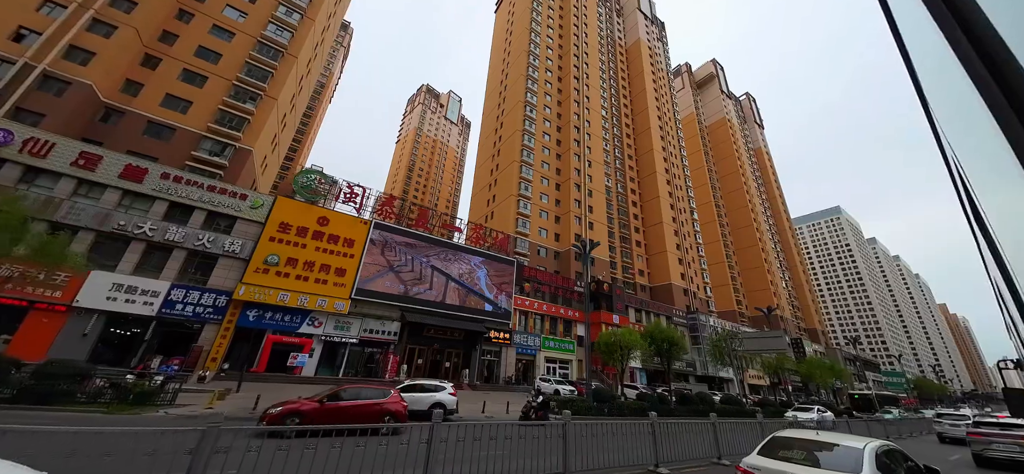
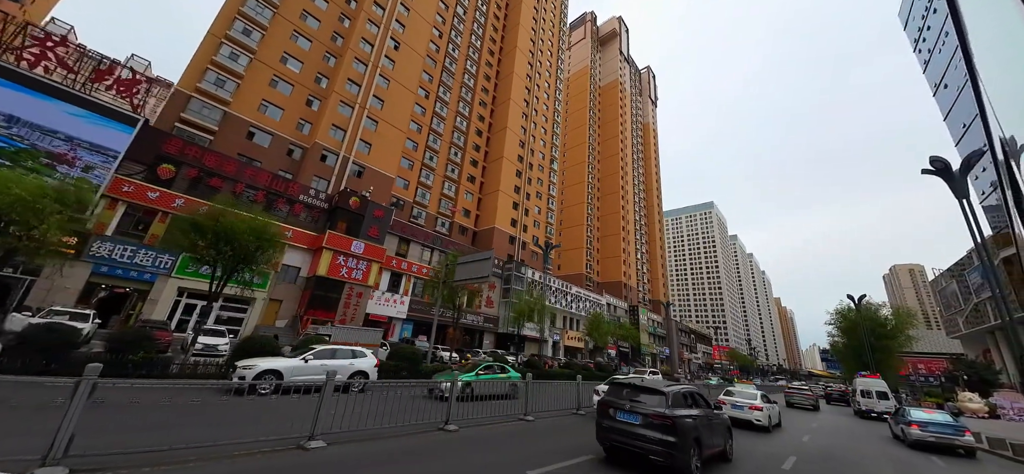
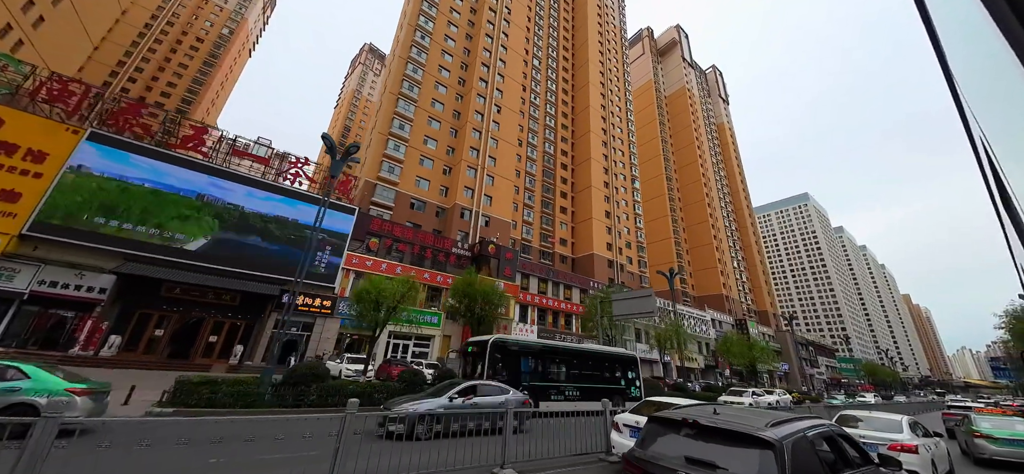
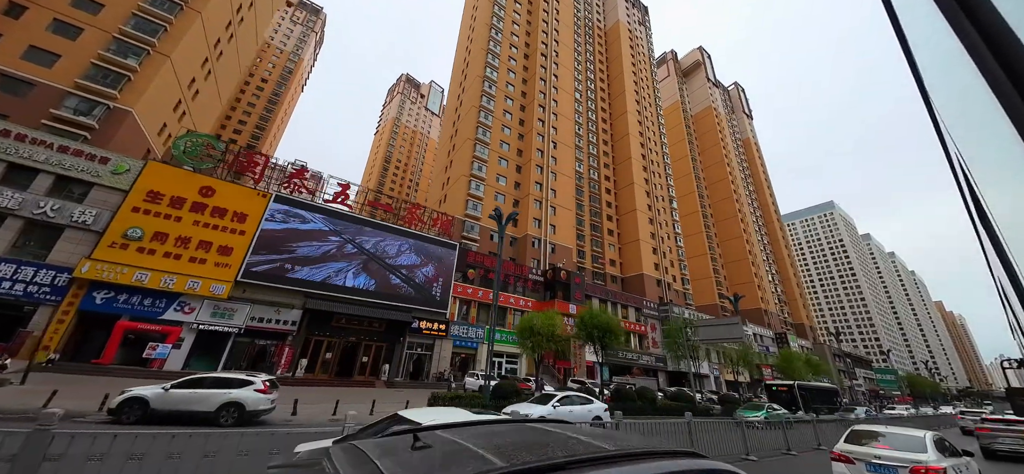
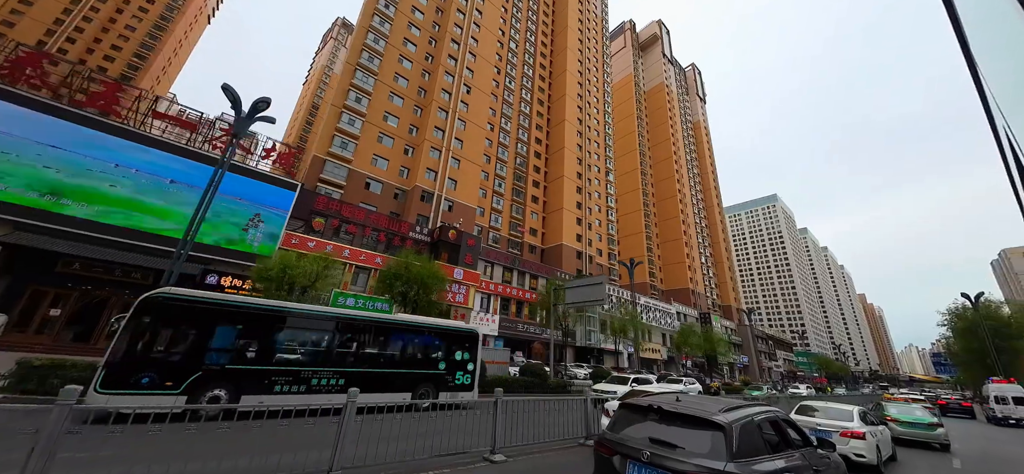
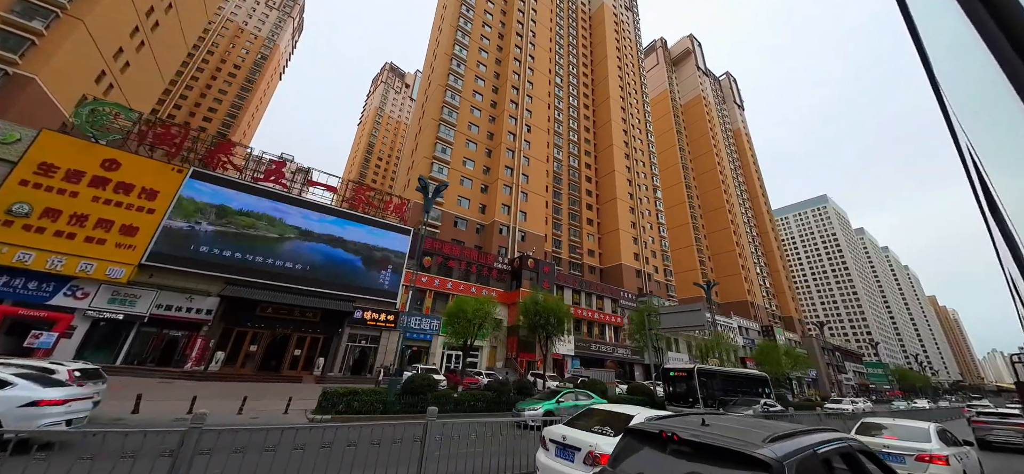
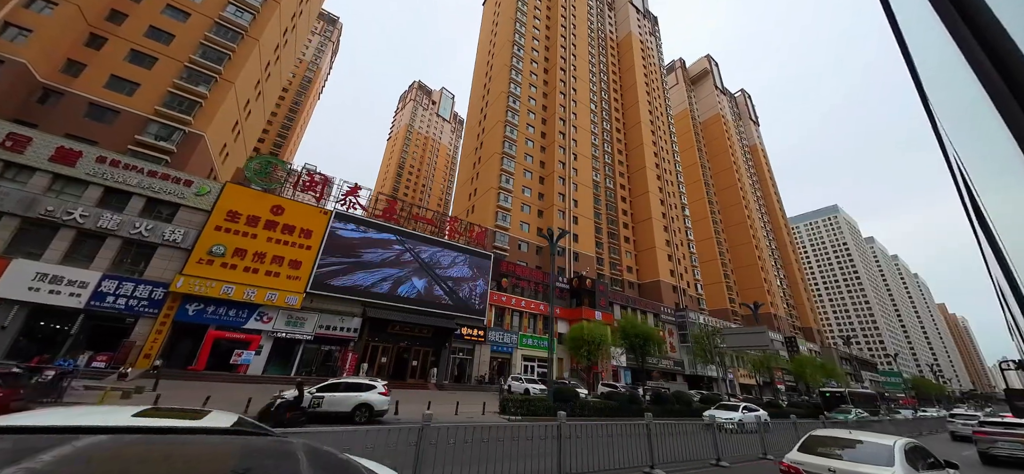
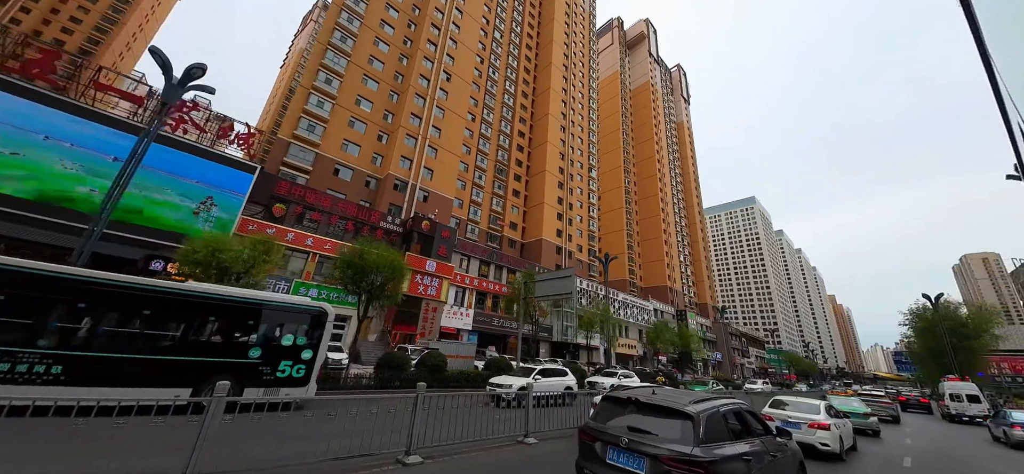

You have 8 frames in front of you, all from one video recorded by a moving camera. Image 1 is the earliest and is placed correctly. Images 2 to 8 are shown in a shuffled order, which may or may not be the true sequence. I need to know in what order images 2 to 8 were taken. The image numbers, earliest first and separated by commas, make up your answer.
7, 4, 6, 3, 5, 8, 2
